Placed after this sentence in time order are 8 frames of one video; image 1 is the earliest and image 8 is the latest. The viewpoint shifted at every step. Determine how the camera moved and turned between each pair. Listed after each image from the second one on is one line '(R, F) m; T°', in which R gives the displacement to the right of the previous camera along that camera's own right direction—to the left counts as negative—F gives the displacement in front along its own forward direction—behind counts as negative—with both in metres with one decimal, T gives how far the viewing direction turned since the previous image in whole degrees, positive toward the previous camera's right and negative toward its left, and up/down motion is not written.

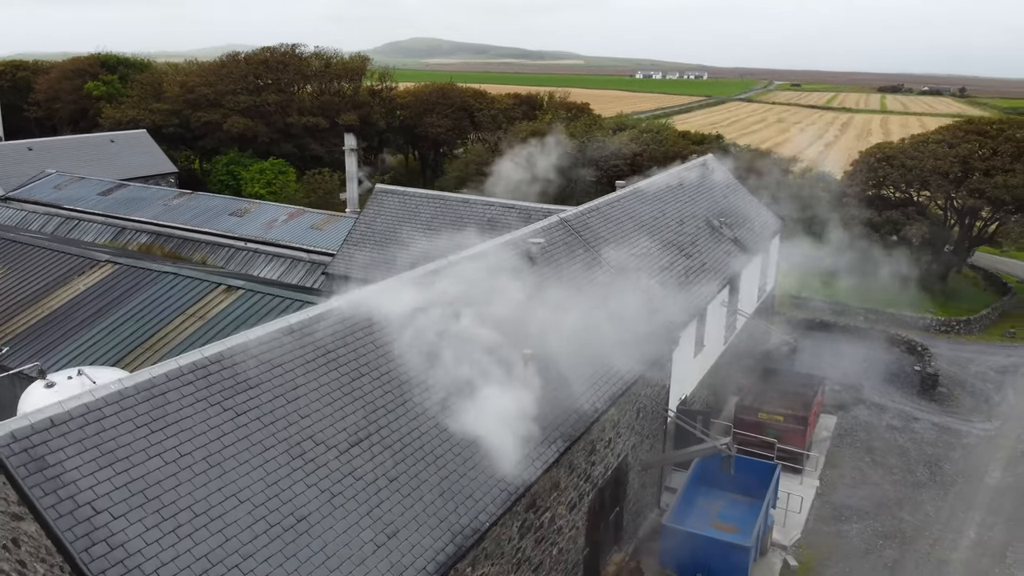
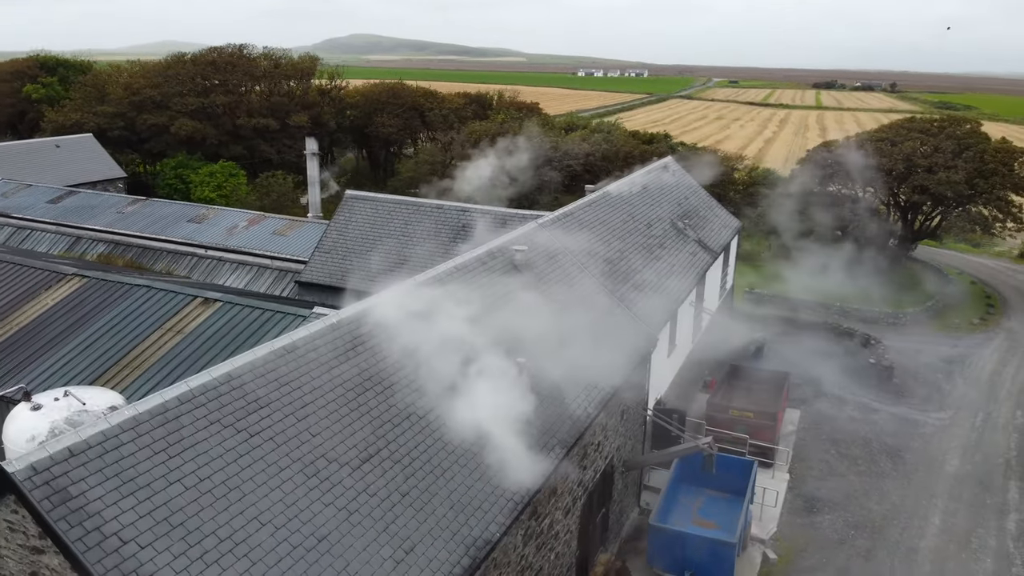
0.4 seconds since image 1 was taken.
(-0.5, 0.0) m; +4°
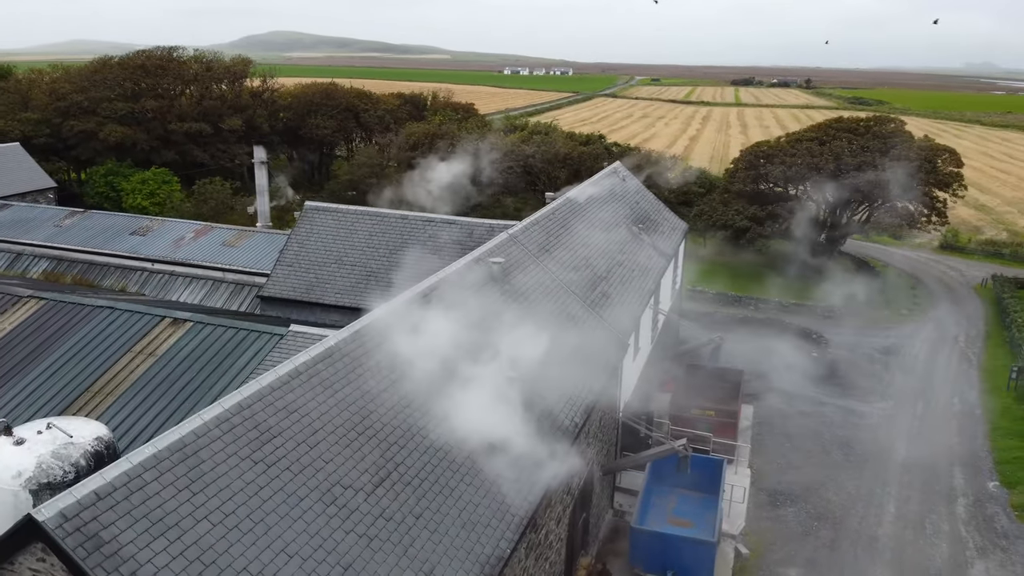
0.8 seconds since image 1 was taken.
(-0.7, -0.1) m; +5°
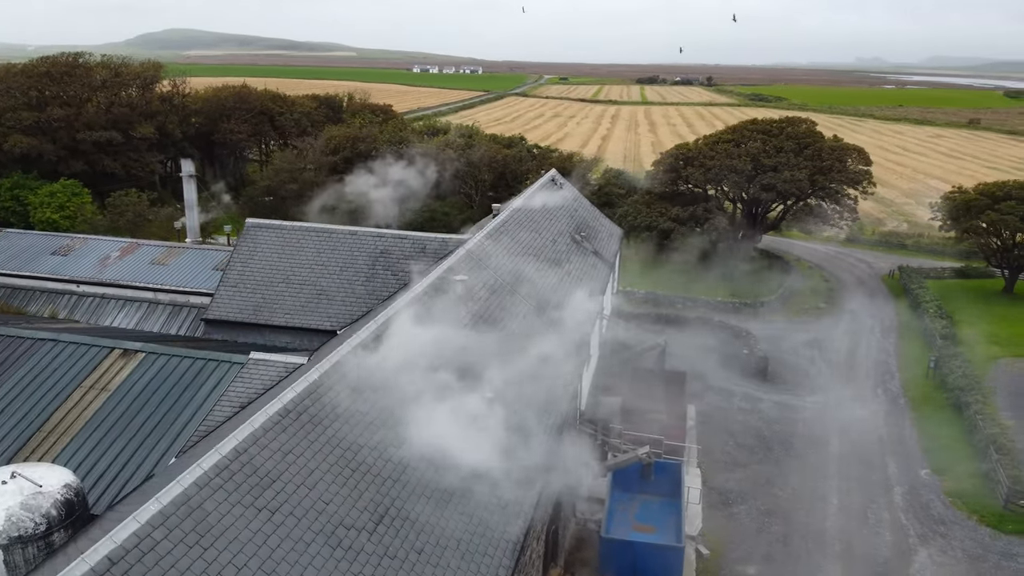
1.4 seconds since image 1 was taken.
(-0.7, 0.0) m; +6°
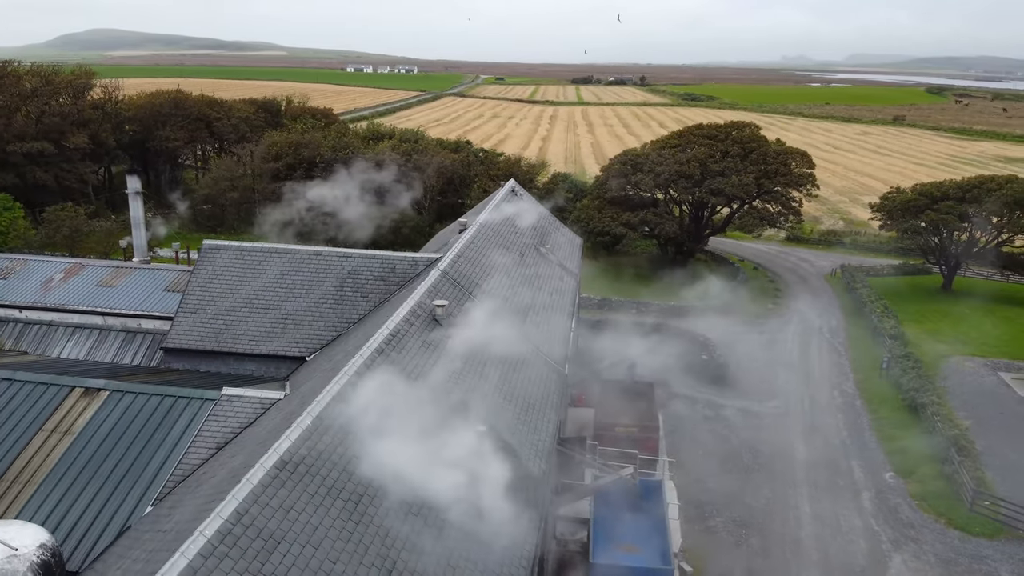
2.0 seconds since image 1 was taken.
(-0.5, +0.3) m; +4°
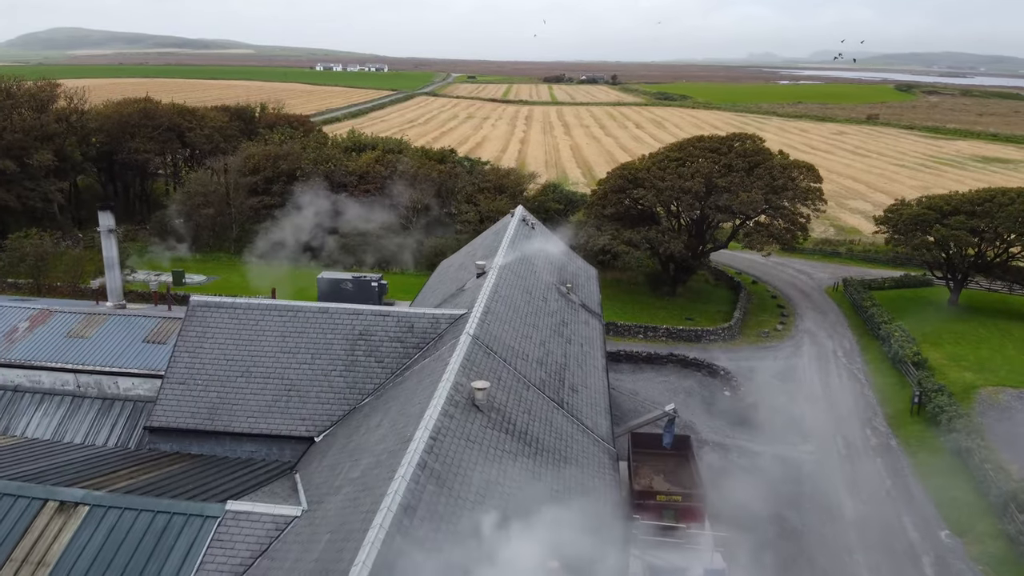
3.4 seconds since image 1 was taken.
(-0.9, +1.7) m; +2°
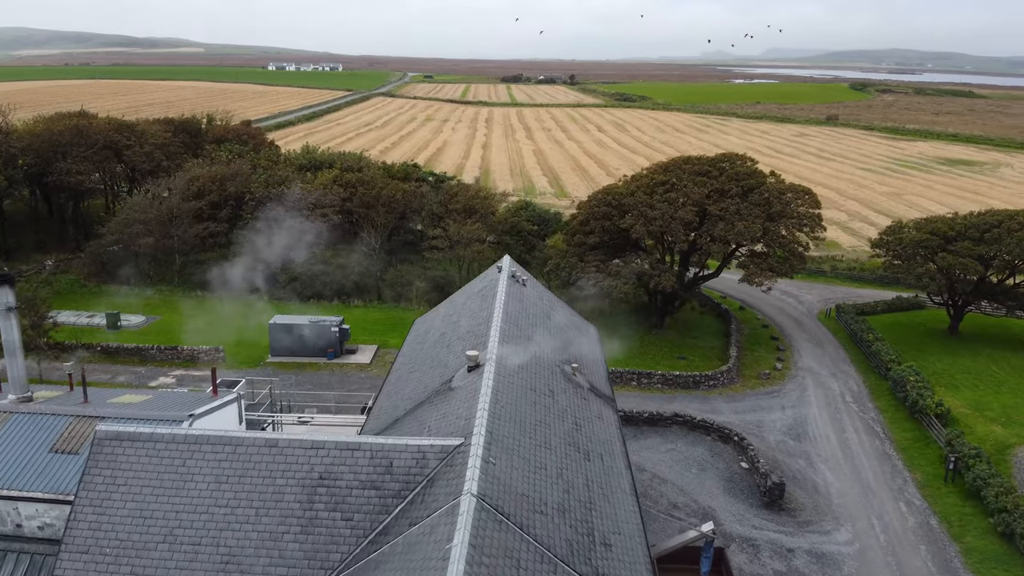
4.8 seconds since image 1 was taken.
(-0.6, +2.9) m; +3°
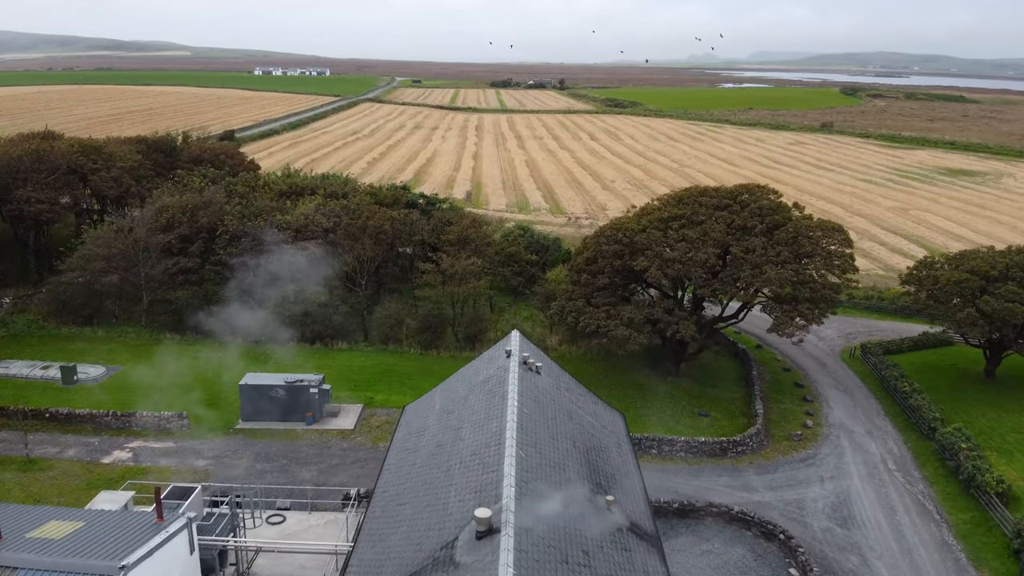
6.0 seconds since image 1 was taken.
(-0.4, +2.9) m; +1°
